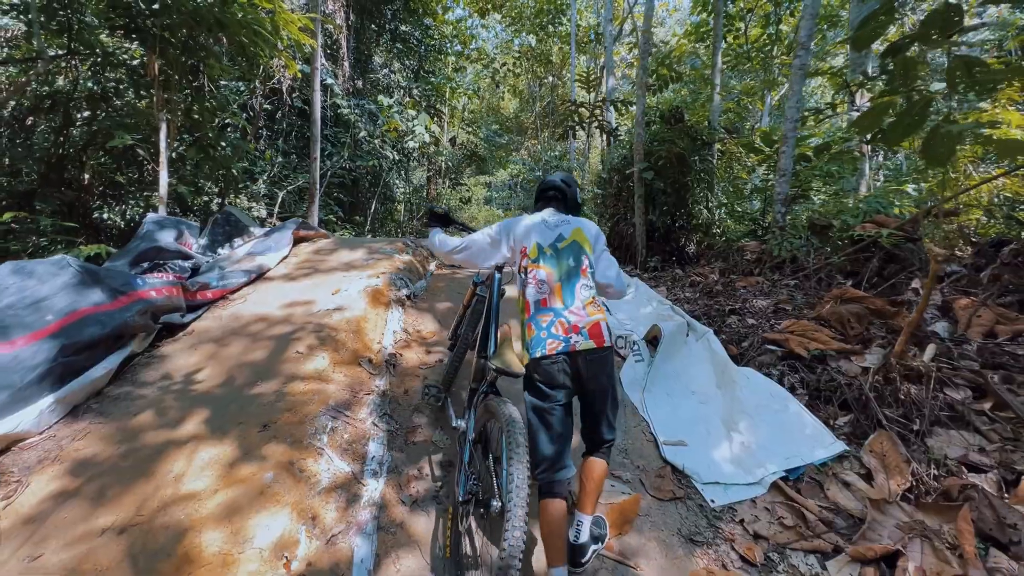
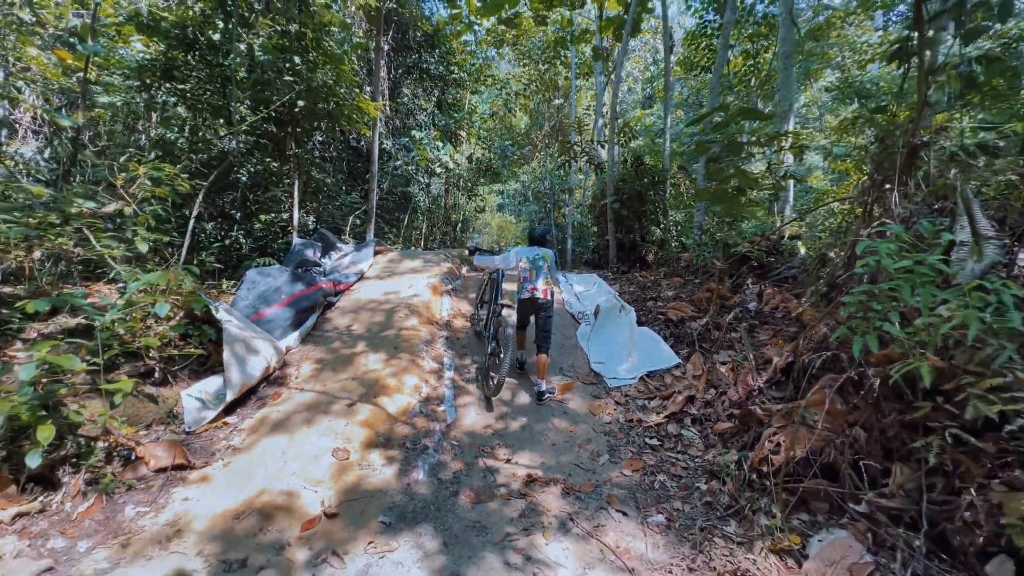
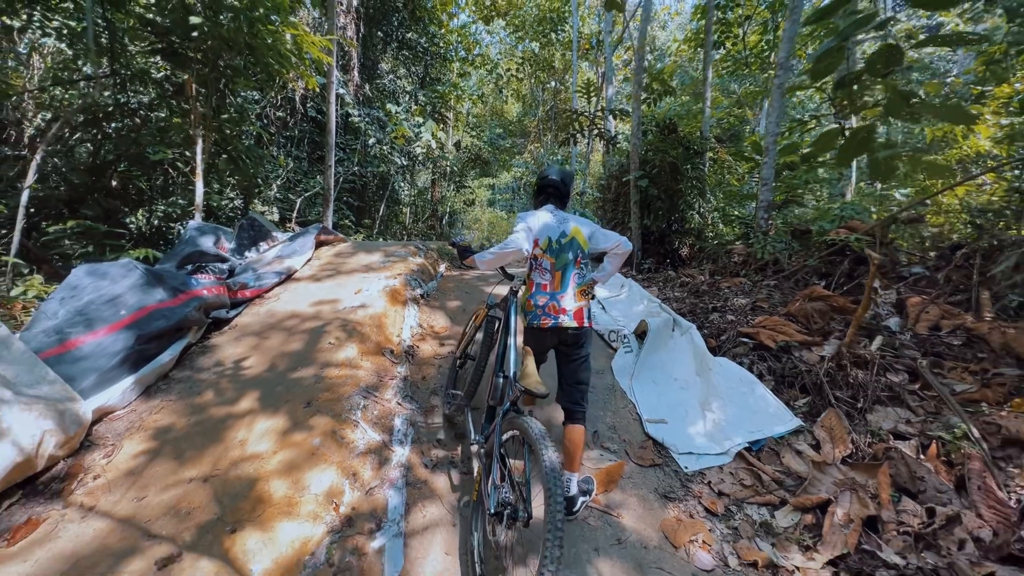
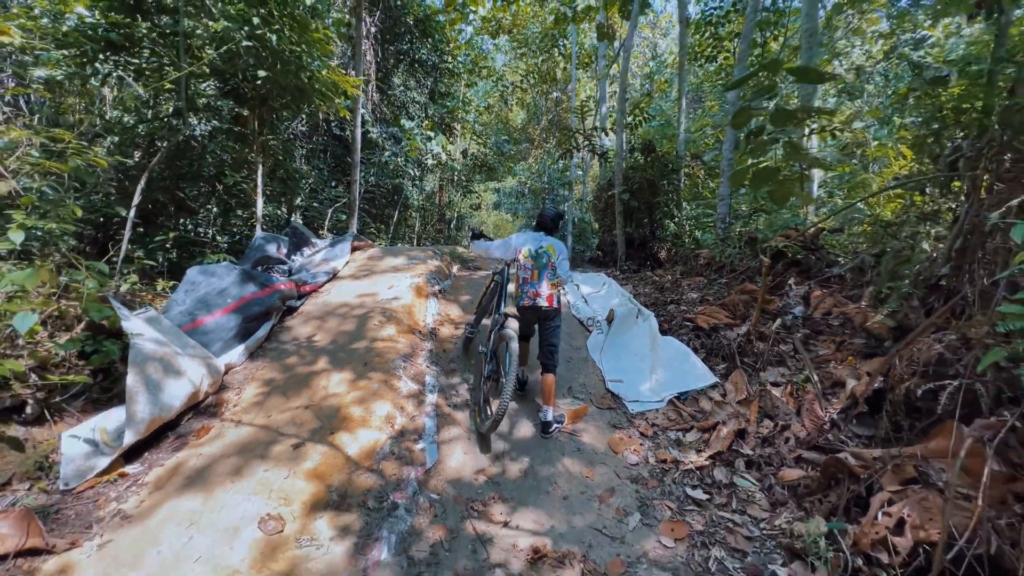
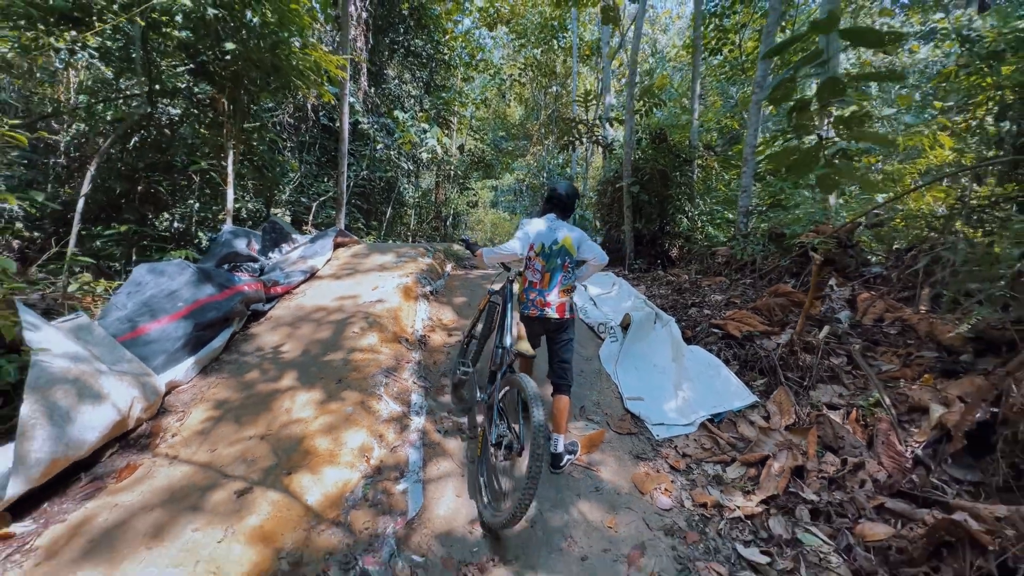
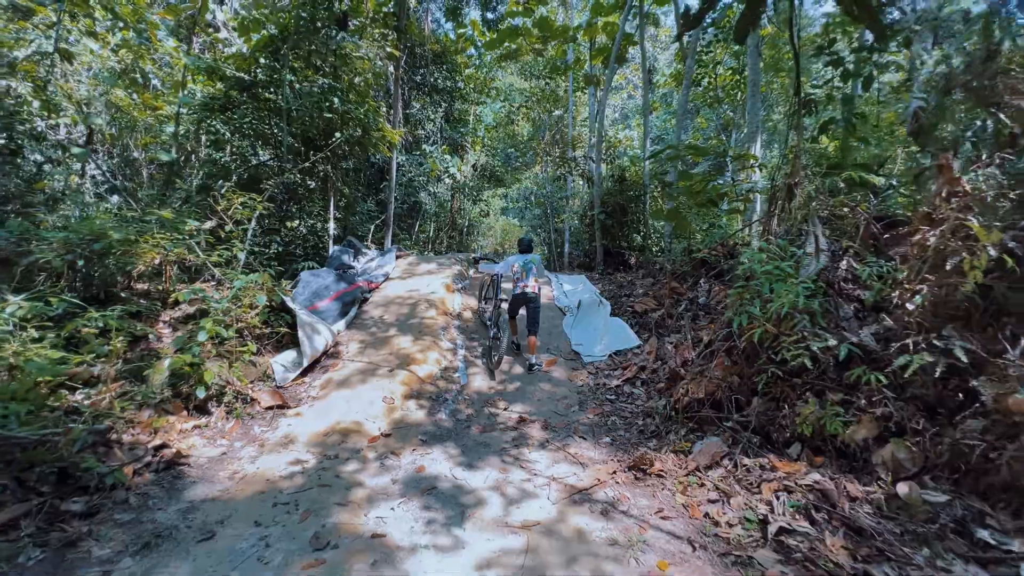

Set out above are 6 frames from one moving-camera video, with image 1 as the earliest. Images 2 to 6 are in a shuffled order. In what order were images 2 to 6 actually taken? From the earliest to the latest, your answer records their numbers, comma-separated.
3, 5, 4, 2, 6
